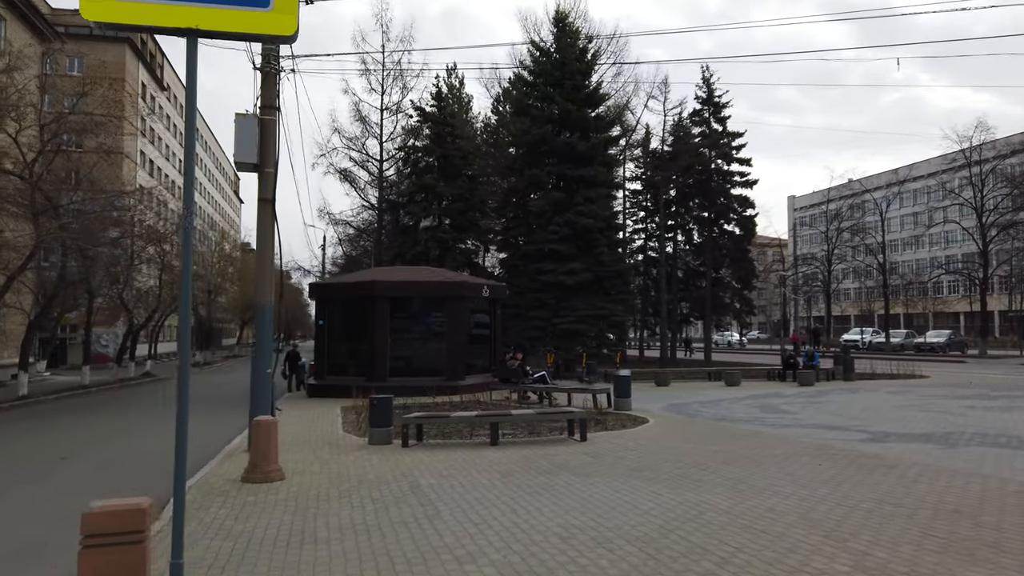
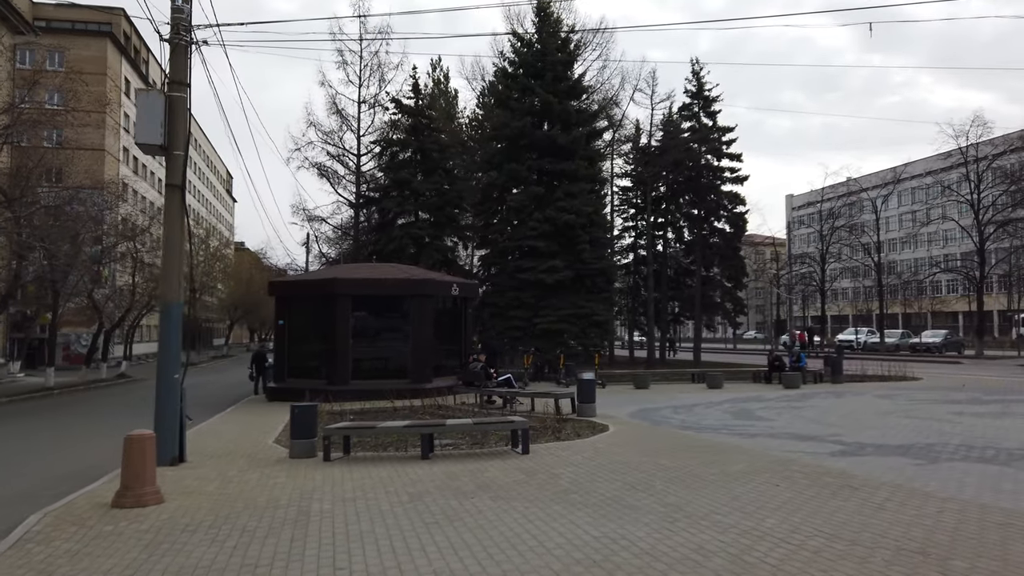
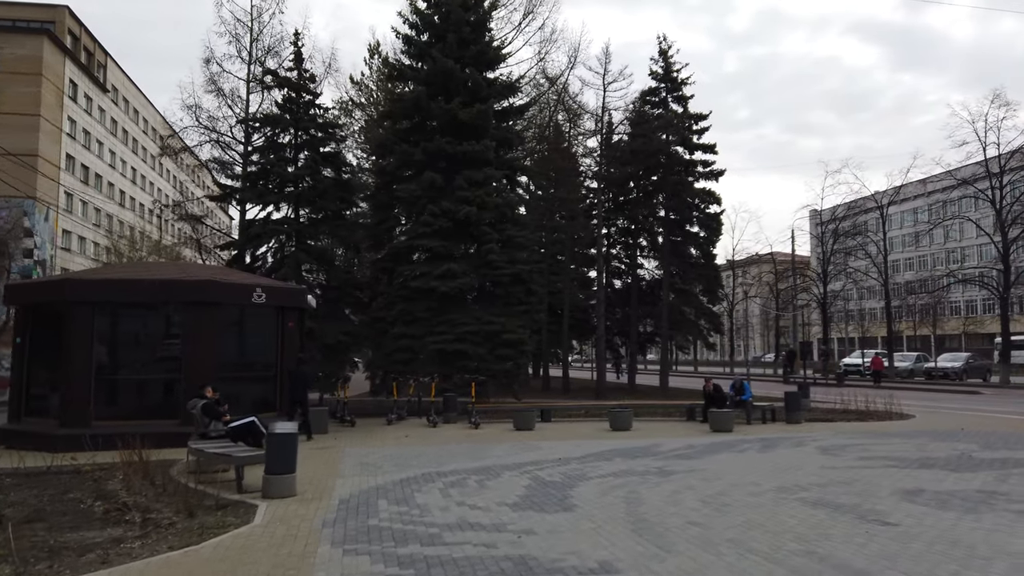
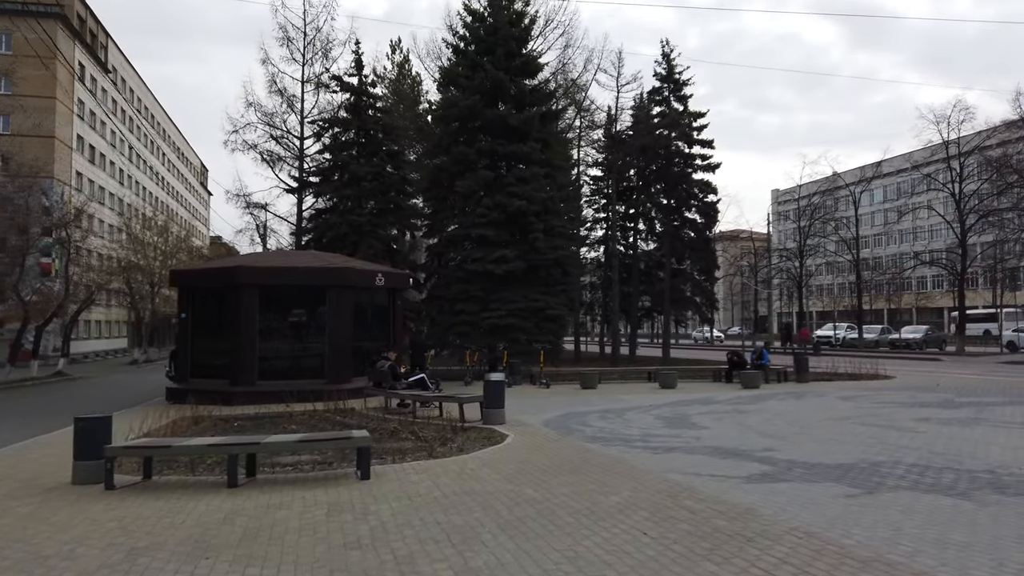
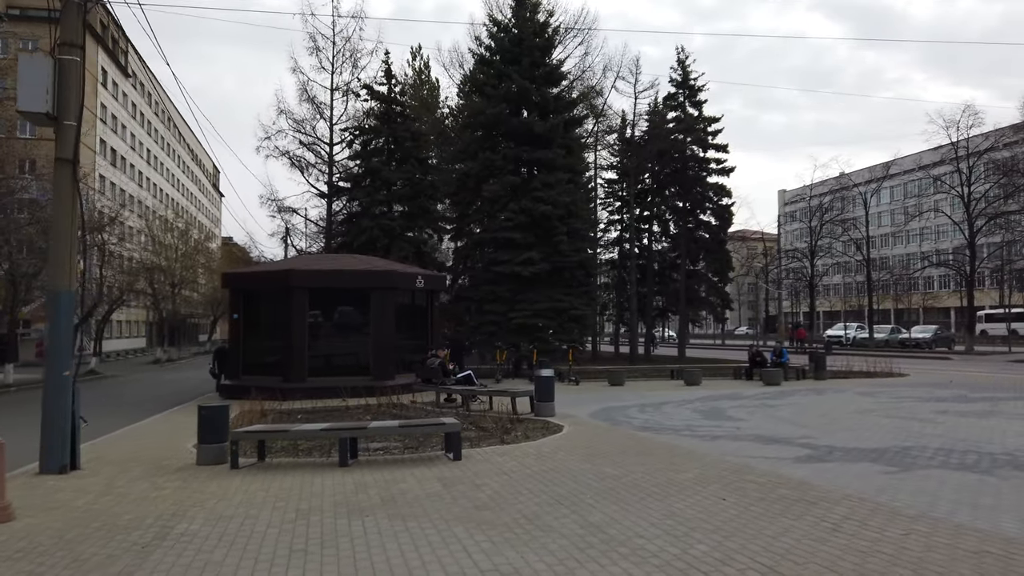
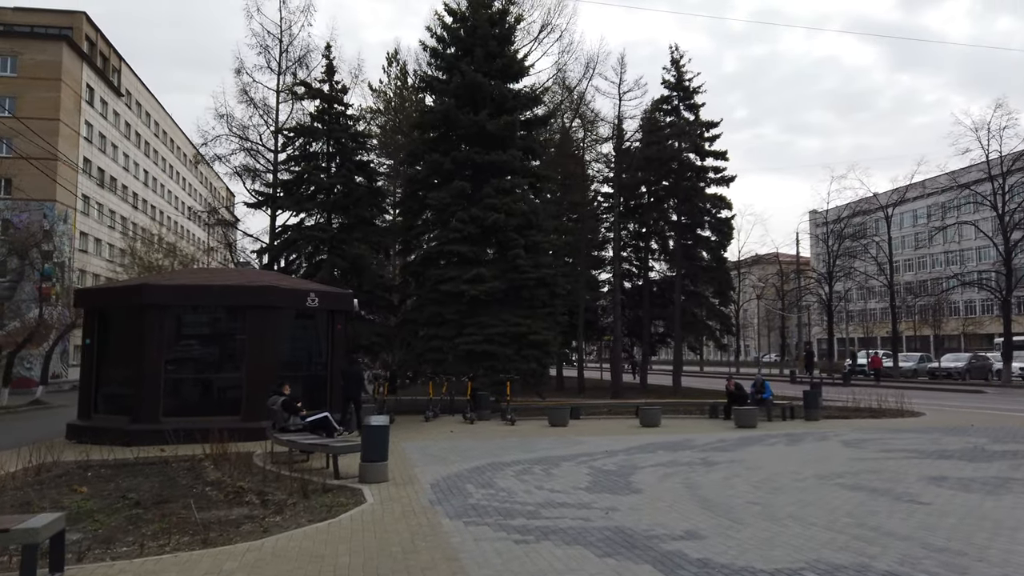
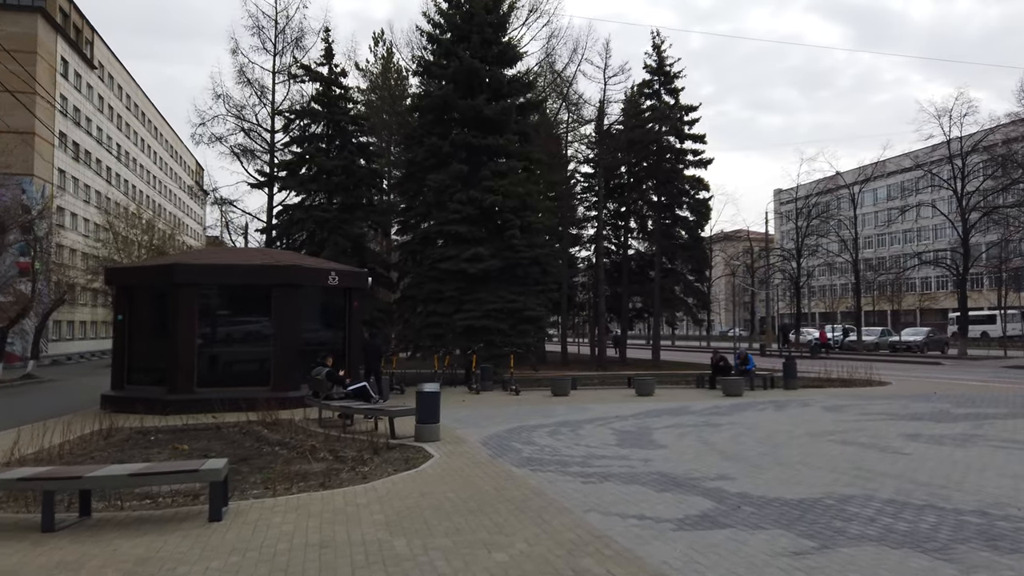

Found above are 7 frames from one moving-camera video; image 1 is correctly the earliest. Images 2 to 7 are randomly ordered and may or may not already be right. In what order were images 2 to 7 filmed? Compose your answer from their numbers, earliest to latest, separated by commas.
2, 5, 4, 7, 6, 3
